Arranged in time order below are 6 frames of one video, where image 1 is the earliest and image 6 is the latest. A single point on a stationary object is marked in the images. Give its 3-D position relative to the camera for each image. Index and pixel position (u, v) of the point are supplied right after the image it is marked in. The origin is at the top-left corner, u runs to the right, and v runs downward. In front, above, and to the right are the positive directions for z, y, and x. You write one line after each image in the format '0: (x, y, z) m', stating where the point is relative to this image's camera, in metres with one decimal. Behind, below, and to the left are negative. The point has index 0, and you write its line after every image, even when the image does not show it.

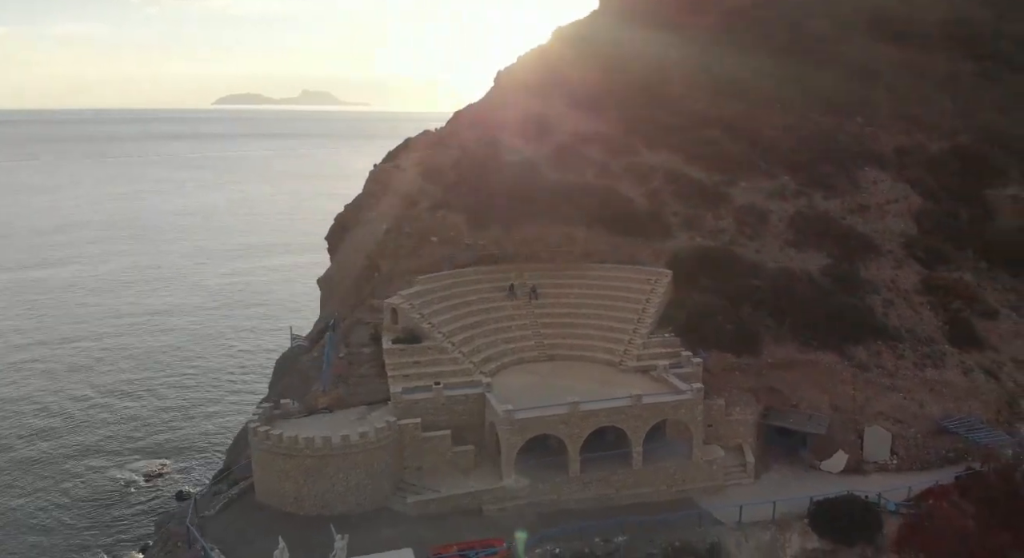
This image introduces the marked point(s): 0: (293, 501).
0: (-5.7, -5.9, +19.9) m
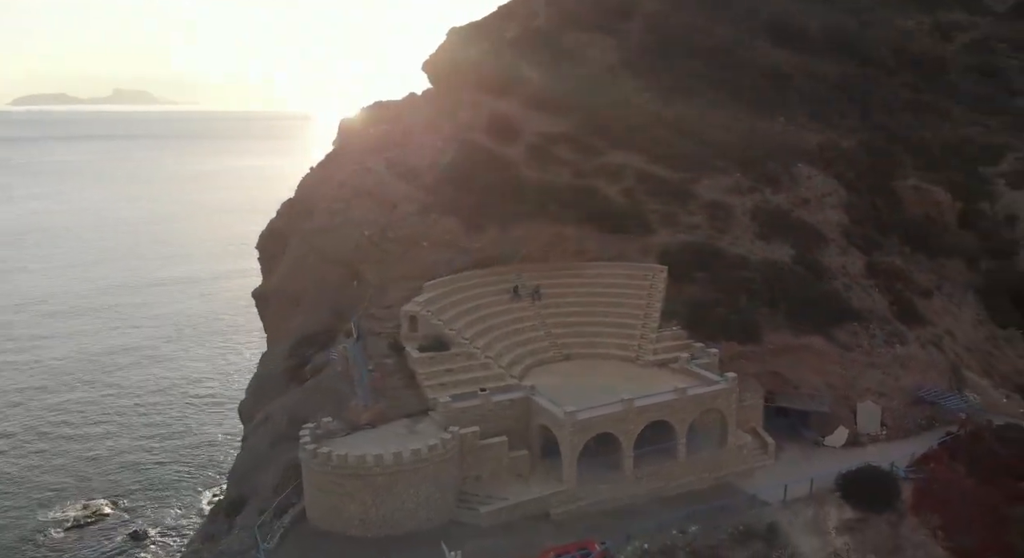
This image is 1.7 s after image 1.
0: (-3.7, -6.1, +18.8) m
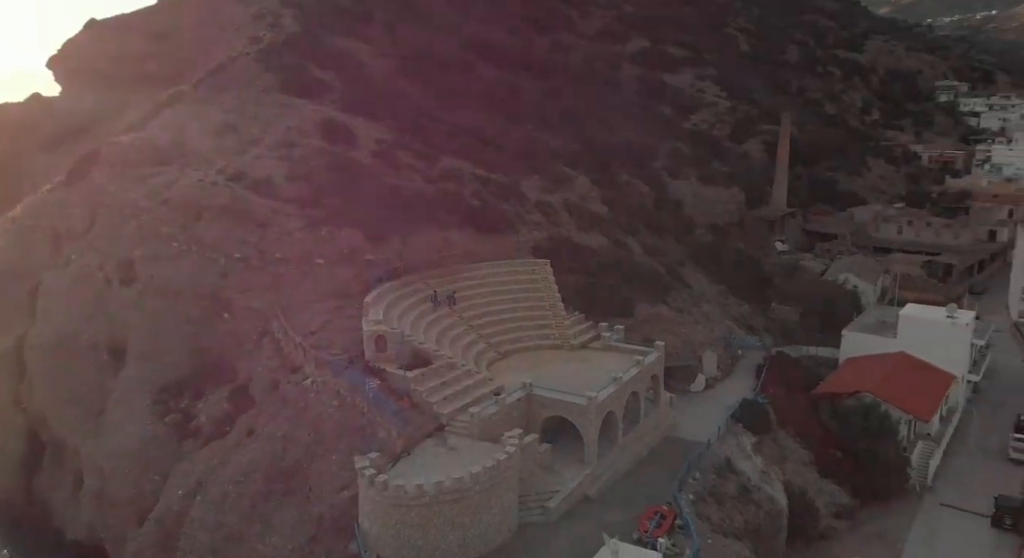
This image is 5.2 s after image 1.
0: (-1.3, -6.5, +18.0) m
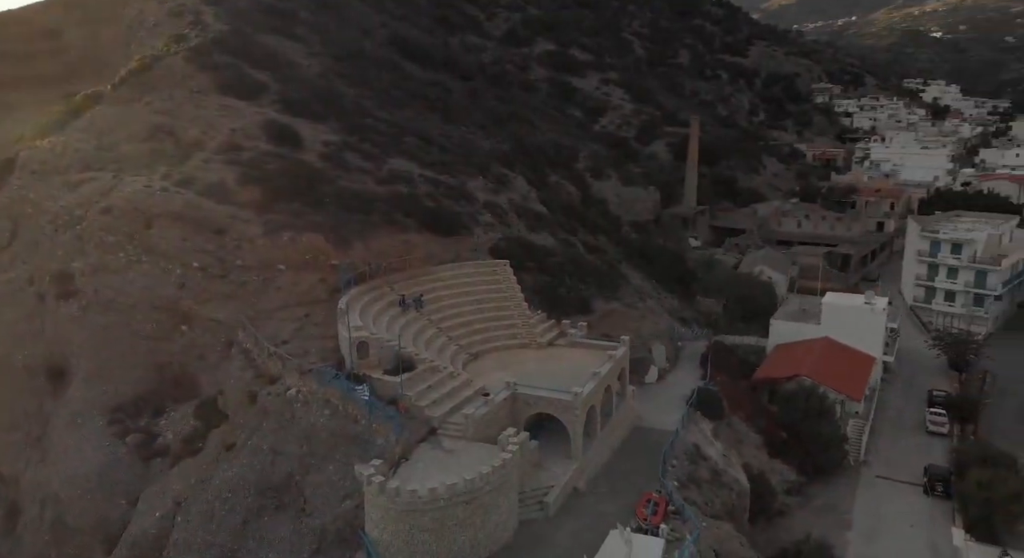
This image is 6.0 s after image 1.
0: (-1.0, -6.5, +18.1) m
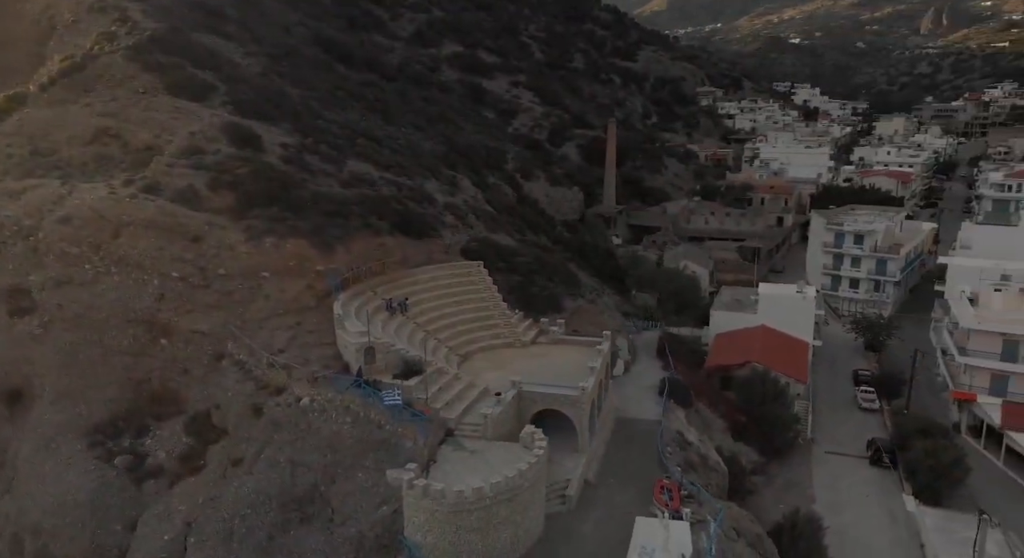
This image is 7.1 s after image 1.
0: (0.0, -6.5, +18.4) m
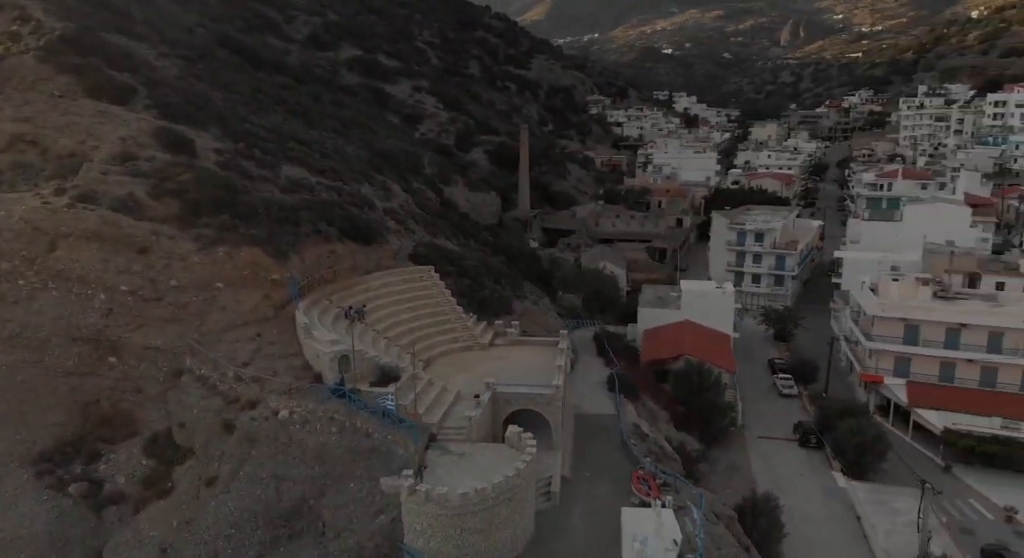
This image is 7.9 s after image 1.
0: (0.0, -6.6, +18.6) m
